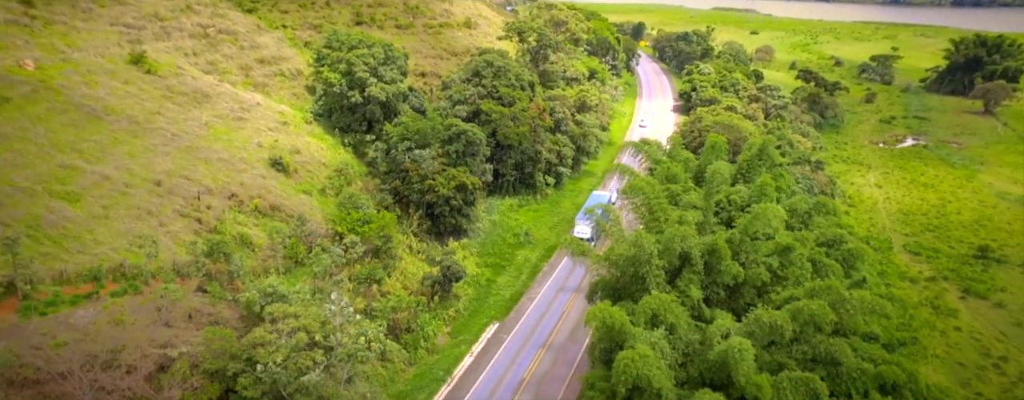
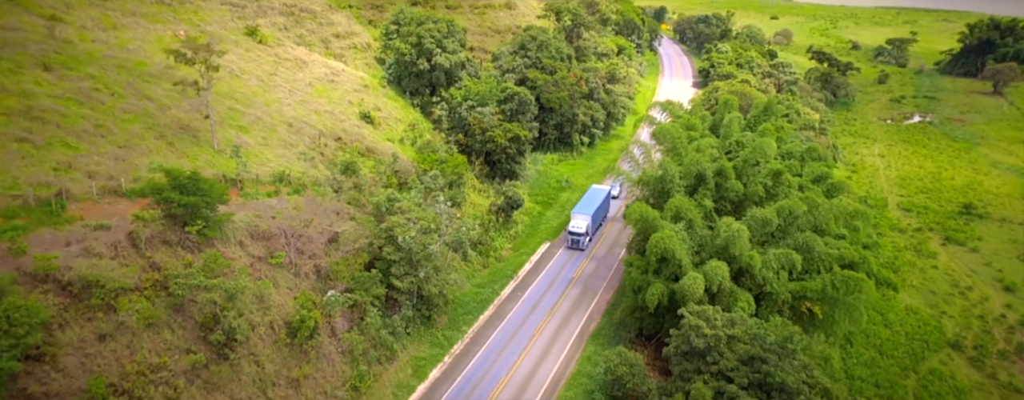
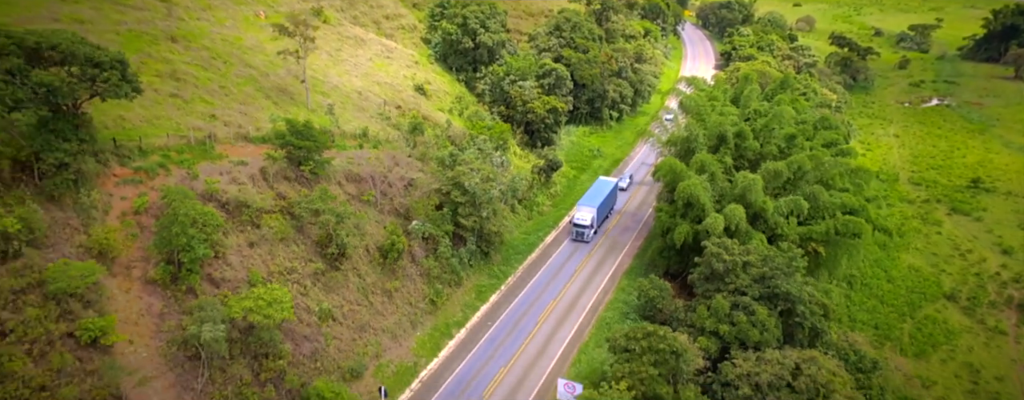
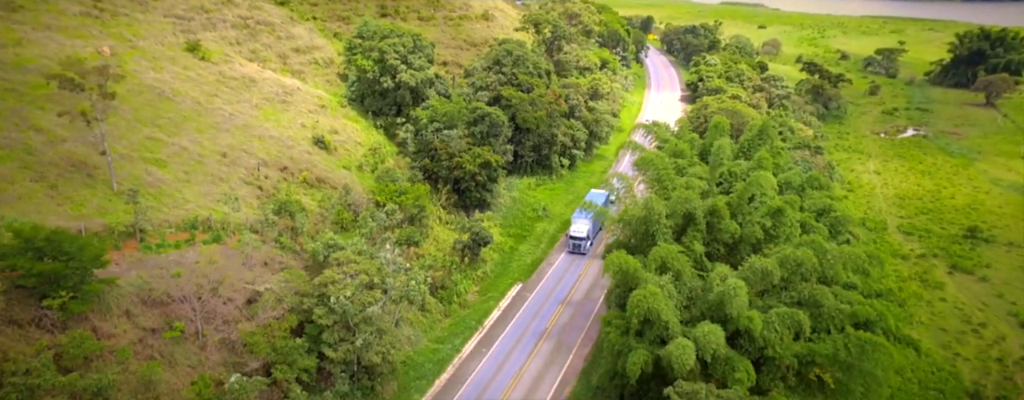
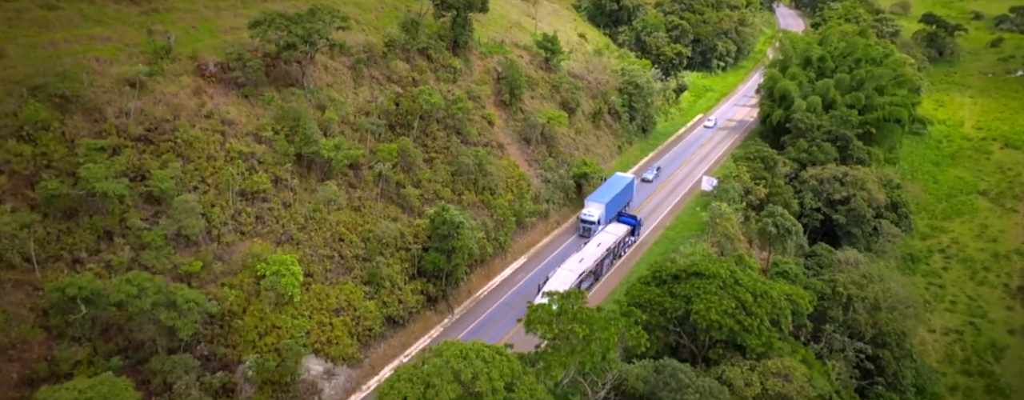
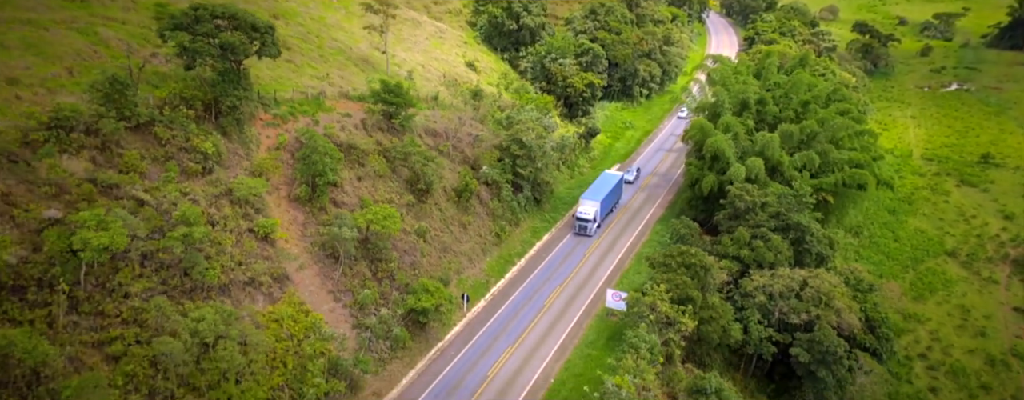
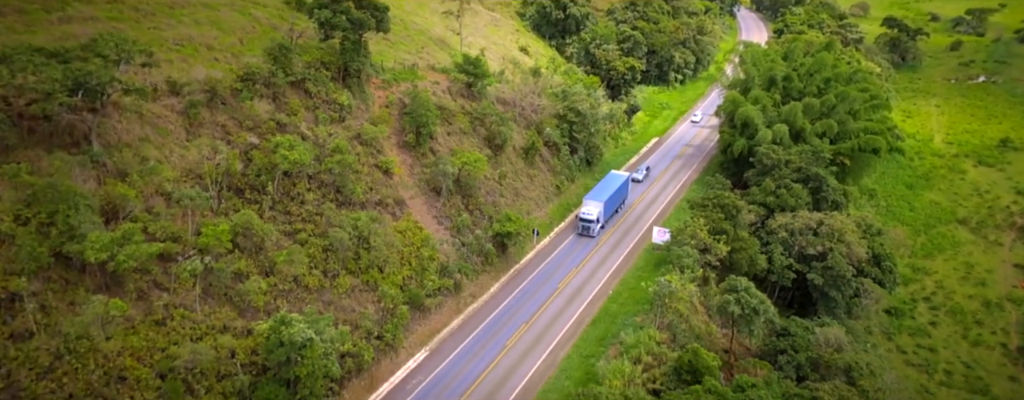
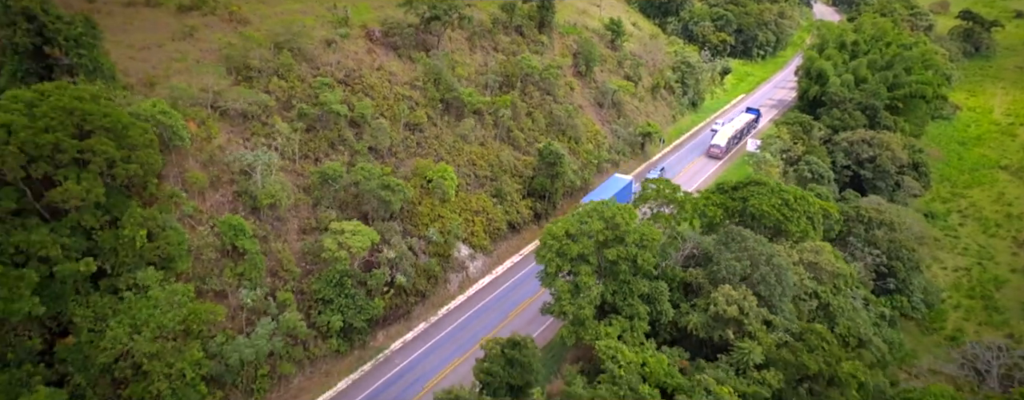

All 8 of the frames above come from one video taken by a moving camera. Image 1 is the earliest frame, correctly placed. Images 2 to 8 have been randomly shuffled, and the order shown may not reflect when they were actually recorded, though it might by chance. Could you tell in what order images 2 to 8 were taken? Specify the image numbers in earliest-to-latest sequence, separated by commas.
4, 2, 3, 6, 7, 5, 8
